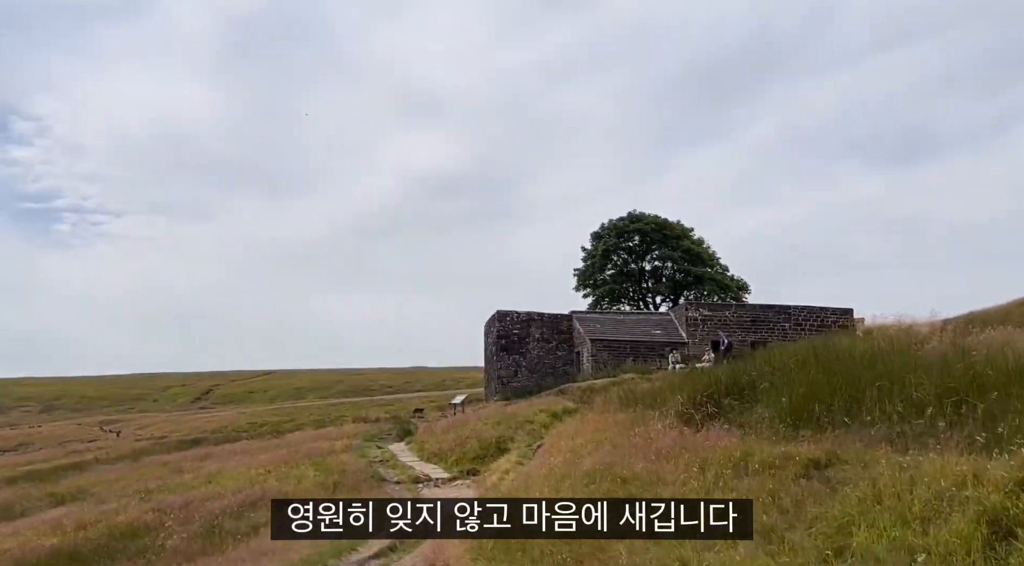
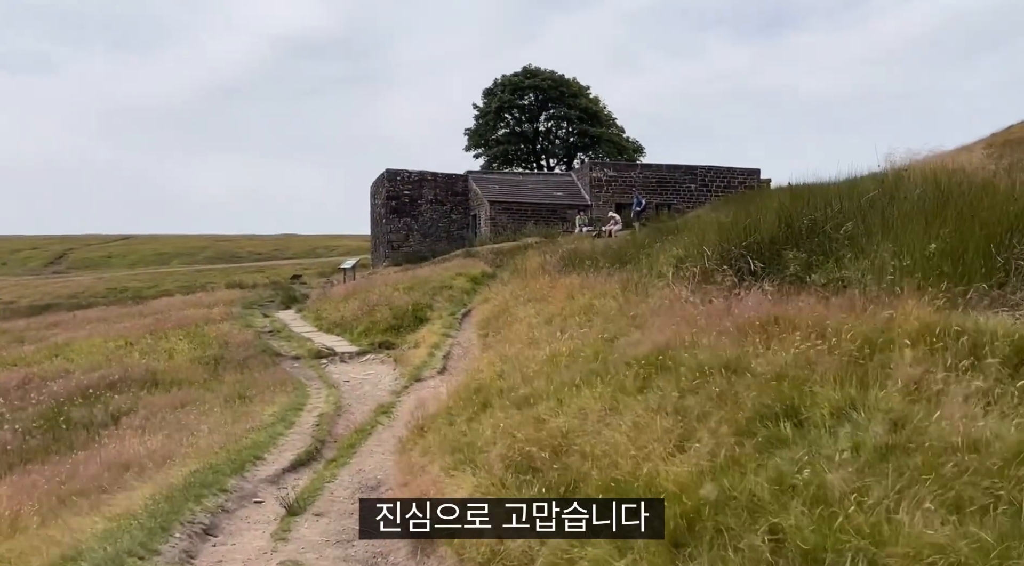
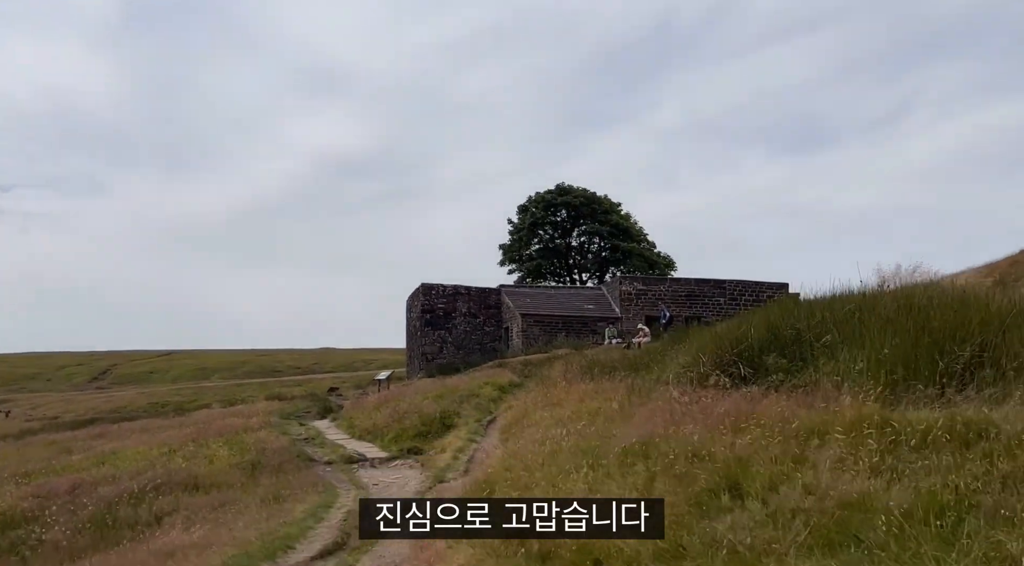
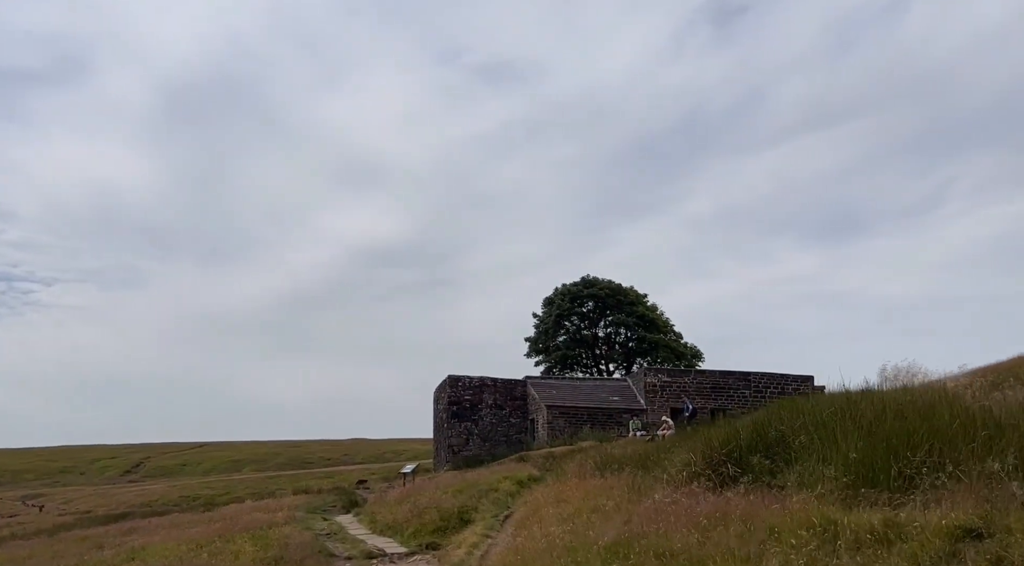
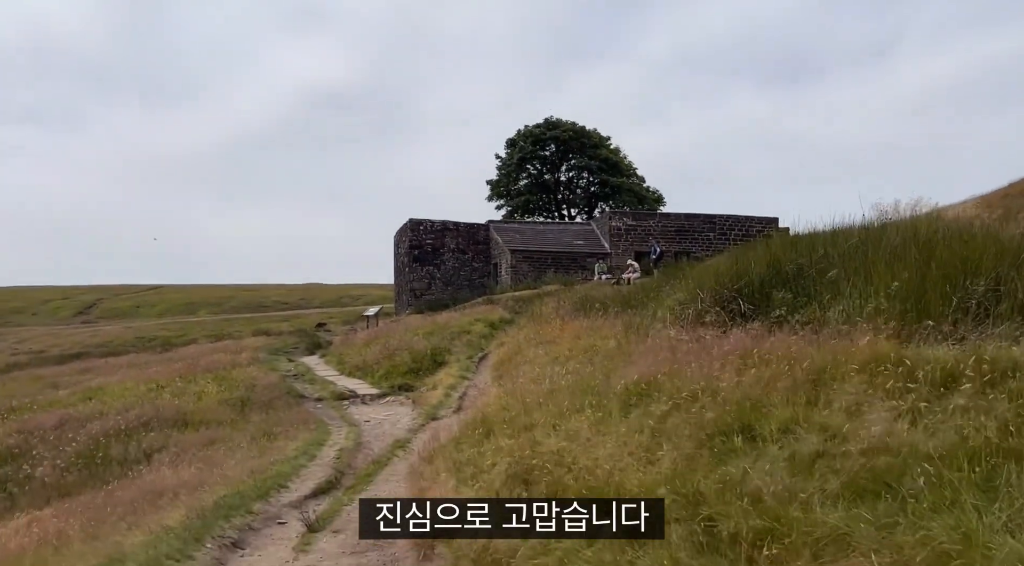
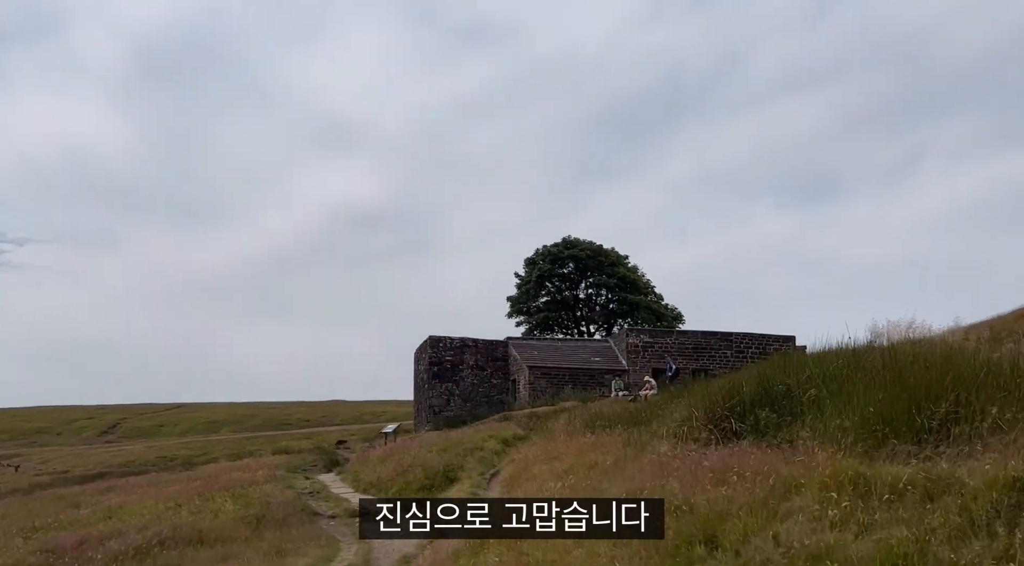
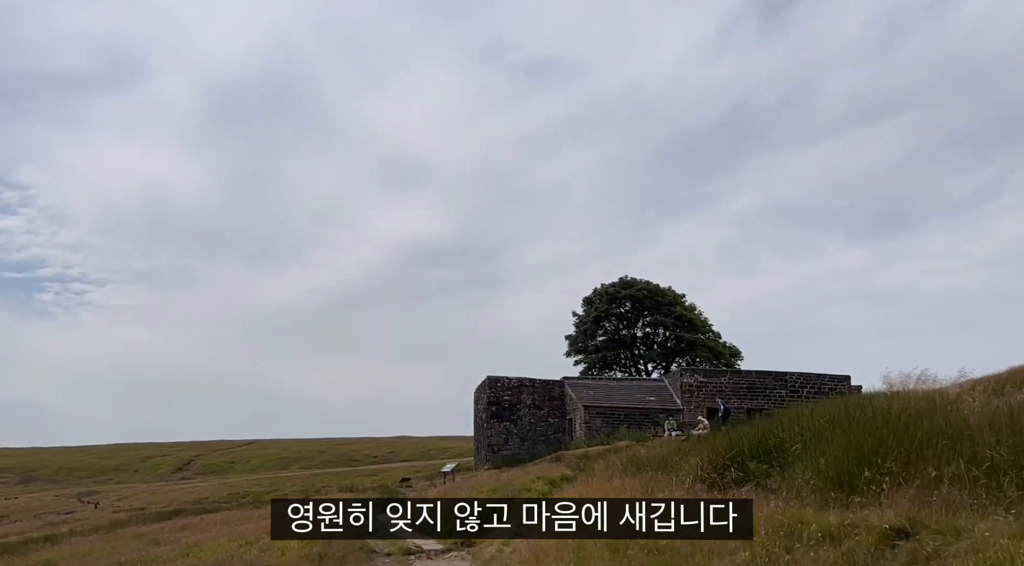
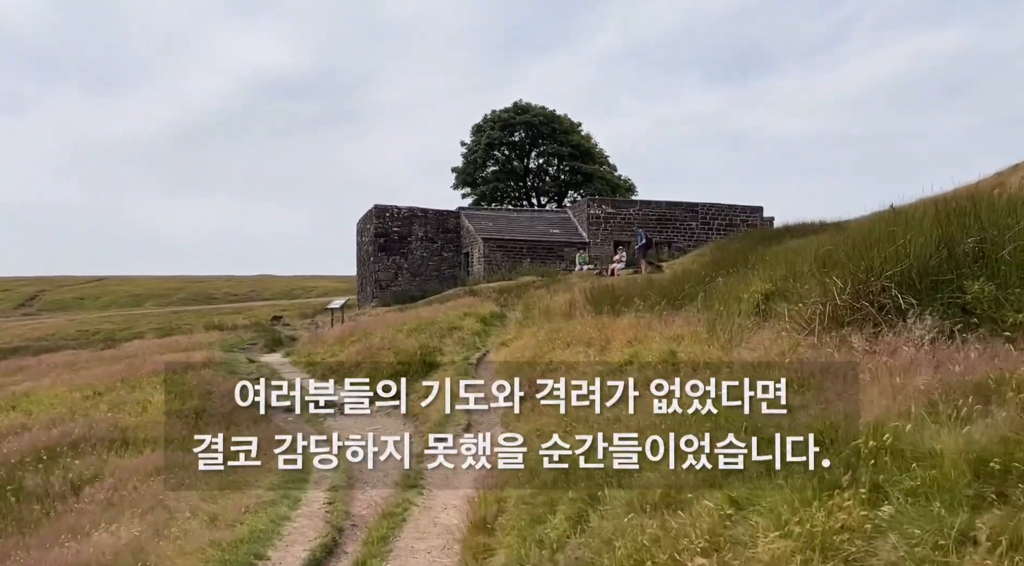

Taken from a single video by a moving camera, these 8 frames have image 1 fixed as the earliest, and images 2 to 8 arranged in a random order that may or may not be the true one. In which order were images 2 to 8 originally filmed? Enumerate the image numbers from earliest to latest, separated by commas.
7, 4, 6, 3, 5, 2, 8
